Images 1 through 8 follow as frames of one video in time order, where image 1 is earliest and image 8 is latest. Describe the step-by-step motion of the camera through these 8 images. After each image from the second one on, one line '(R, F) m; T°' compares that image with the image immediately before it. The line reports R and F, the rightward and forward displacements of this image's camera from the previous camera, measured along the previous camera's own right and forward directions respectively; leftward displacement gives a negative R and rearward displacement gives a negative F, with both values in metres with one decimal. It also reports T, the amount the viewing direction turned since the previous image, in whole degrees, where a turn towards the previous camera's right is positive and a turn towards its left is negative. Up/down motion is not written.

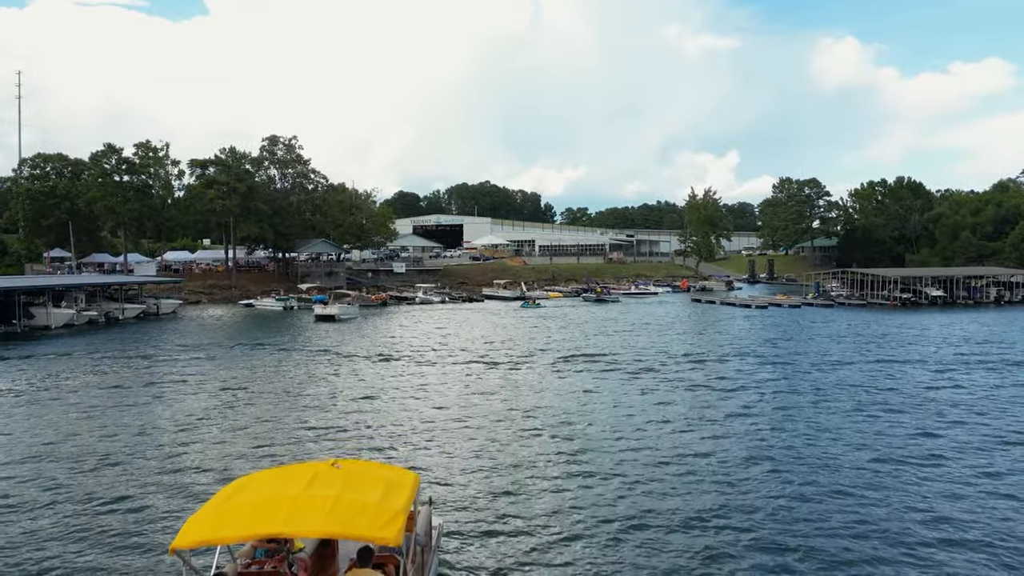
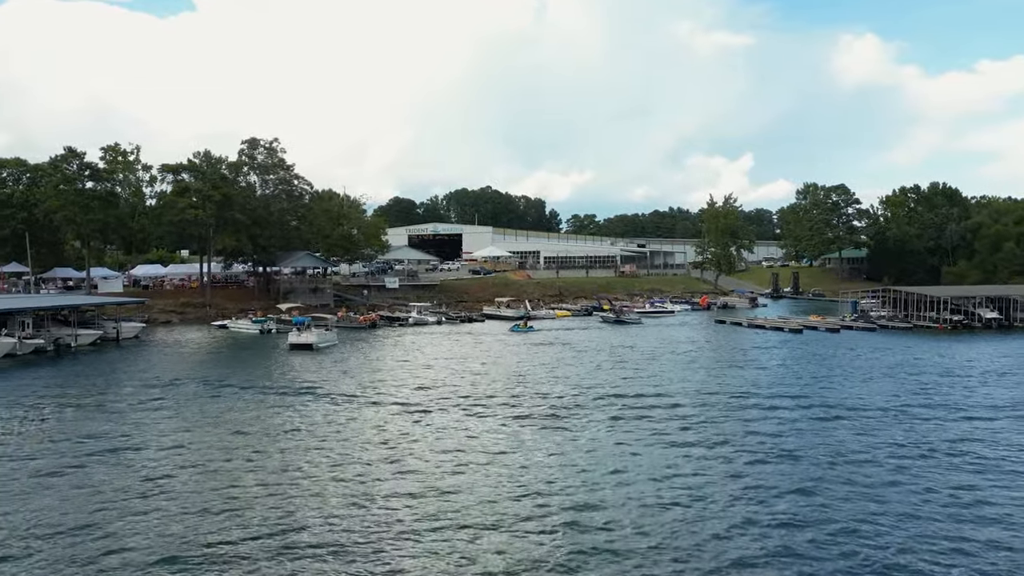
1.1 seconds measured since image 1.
(-0.1, +8.2) m; 0°
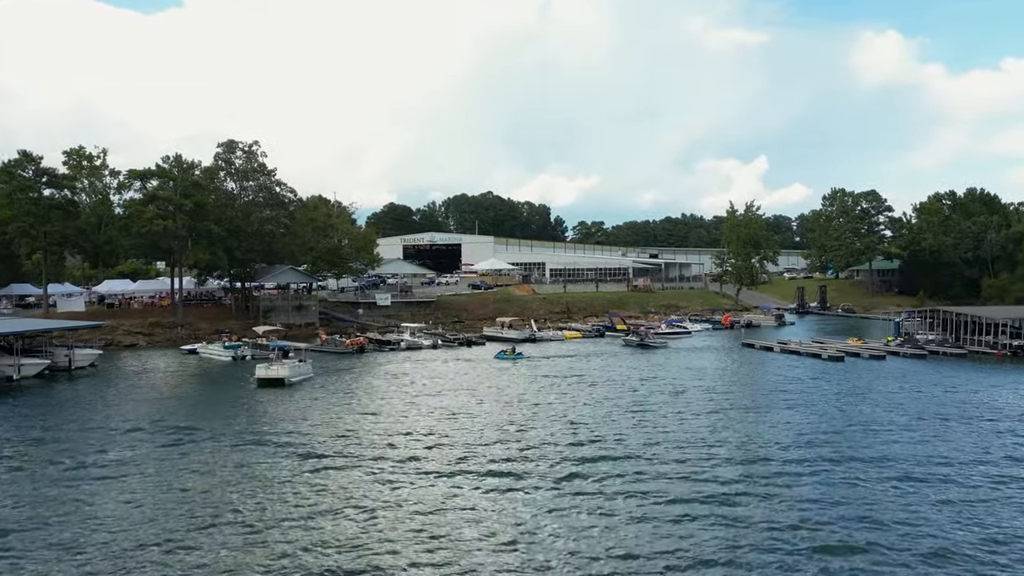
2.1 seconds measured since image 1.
(-0.1, +7.7) m; 0°
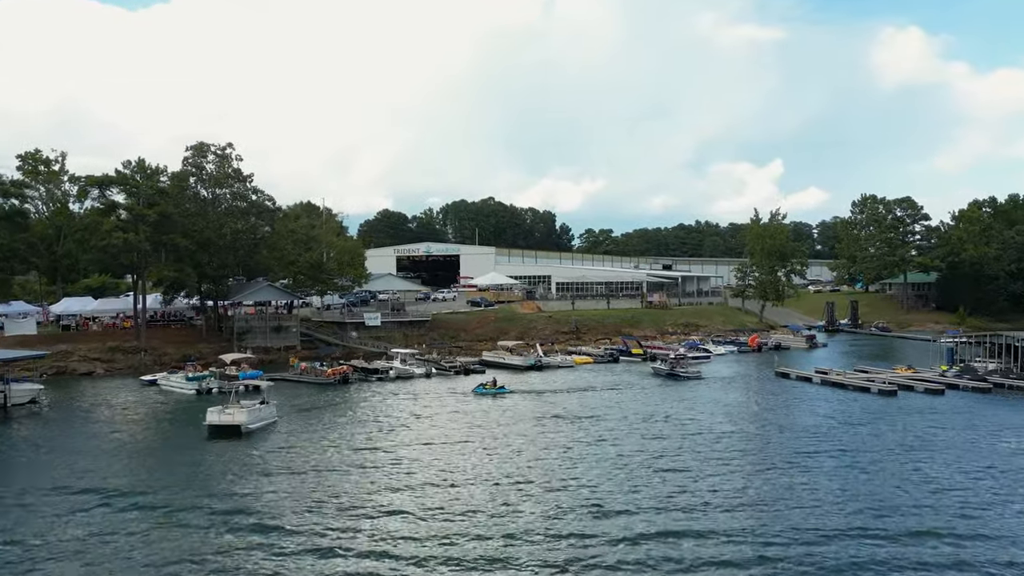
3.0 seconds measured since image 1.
(-0.1, +7.7) m; 0°
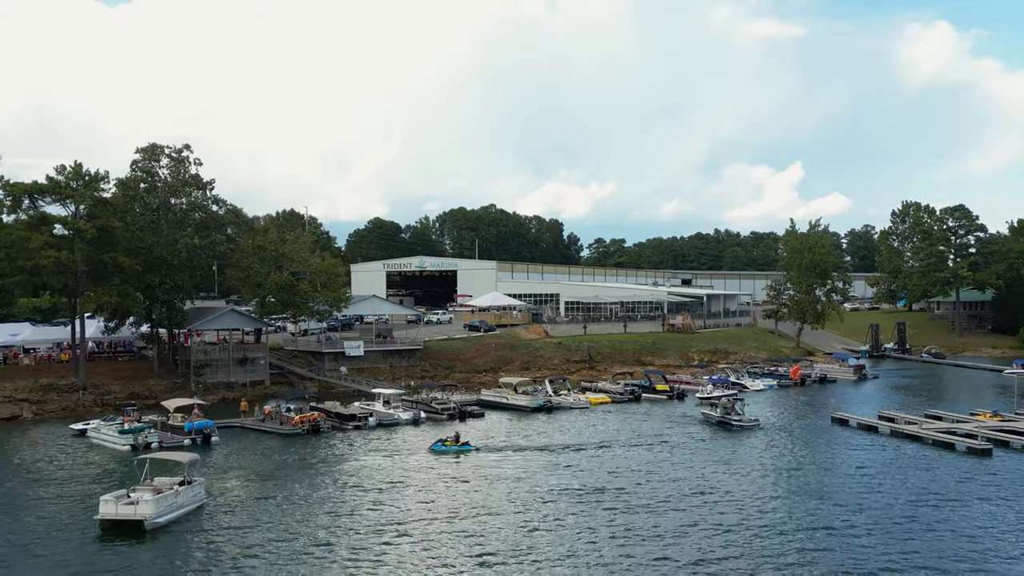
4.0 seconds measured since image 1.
(-0.1, +9.7) m; 0°
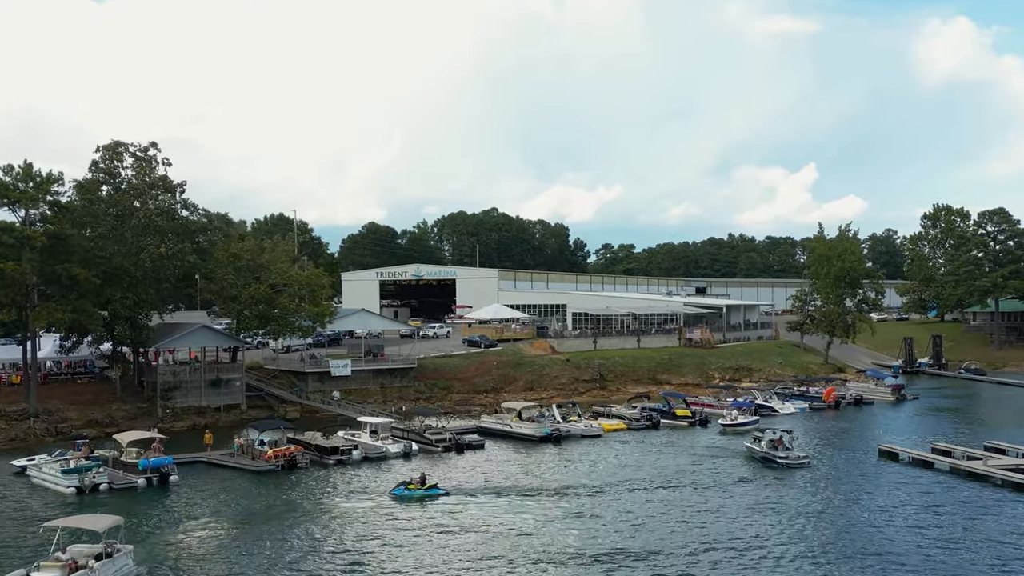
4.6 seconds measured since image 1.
(0.0, +5.9) m; 0°
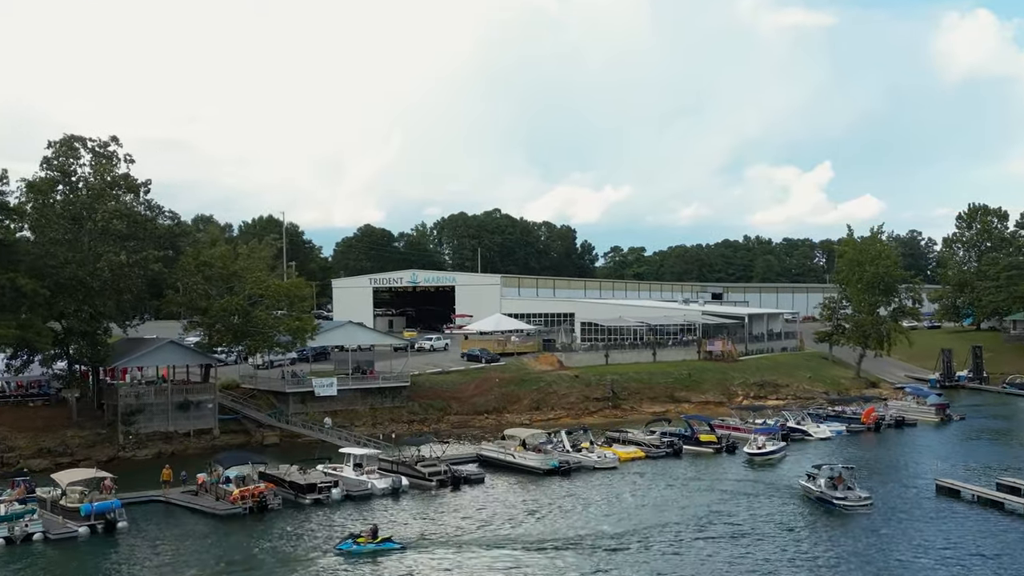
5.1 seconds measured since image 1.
(0.0, +5.6) m; 0°
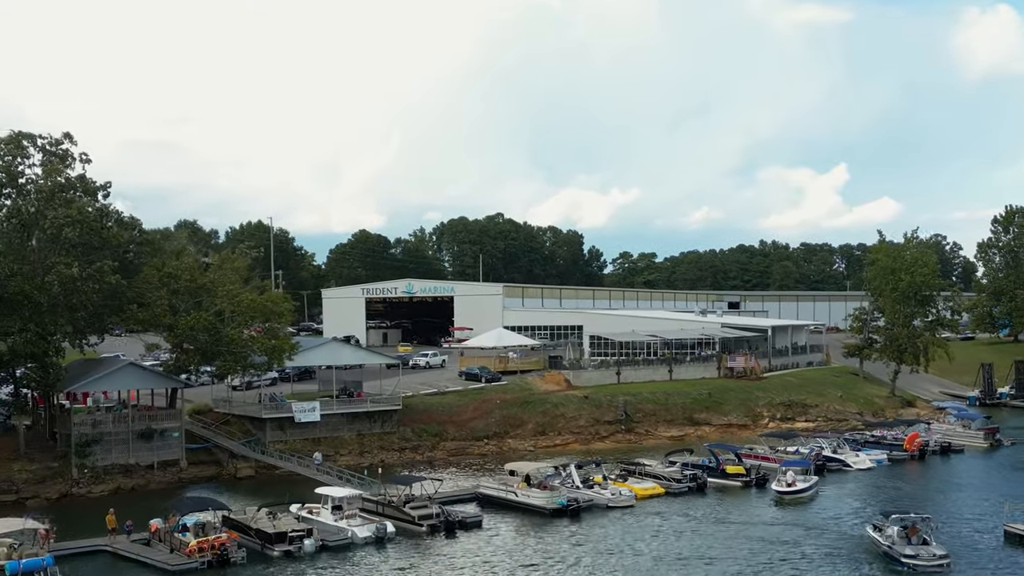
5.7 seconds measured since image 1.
(+0.1, +5.1) m; 0°
